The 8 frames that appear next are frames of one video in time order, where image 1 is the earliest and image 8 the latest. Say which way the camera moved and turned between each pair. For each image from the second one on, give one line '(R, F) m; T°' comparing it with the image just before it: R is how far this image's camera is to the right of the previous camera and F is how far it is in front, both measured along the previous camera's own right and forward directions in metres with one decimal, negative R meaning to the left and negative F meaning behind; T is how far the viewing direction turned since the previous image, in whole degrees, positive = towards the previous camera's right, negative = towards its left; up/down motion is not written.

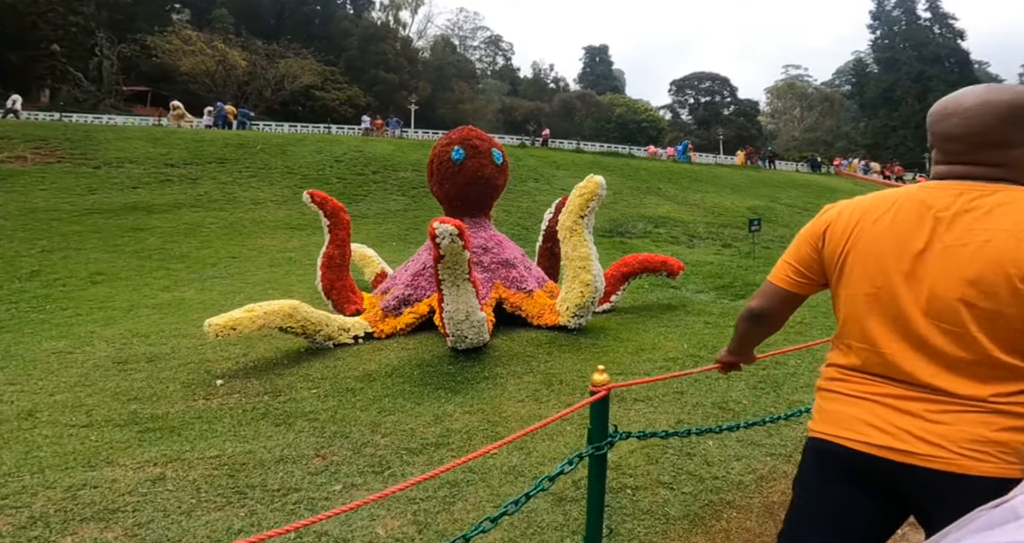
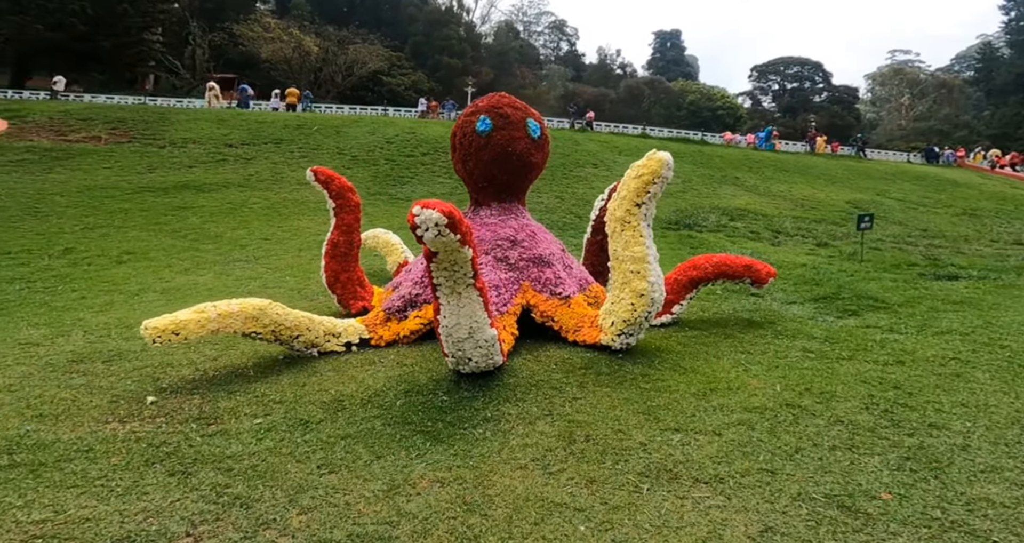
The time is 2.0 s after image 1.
(+0.4, +1.8) m; -6°
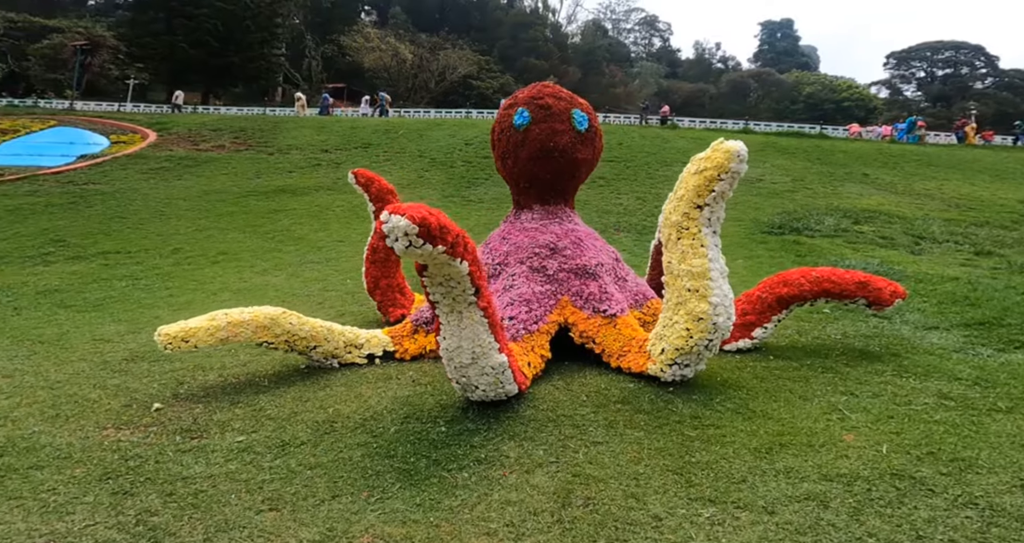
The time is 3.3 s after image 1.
(+0.6, +0.9) m; -11°
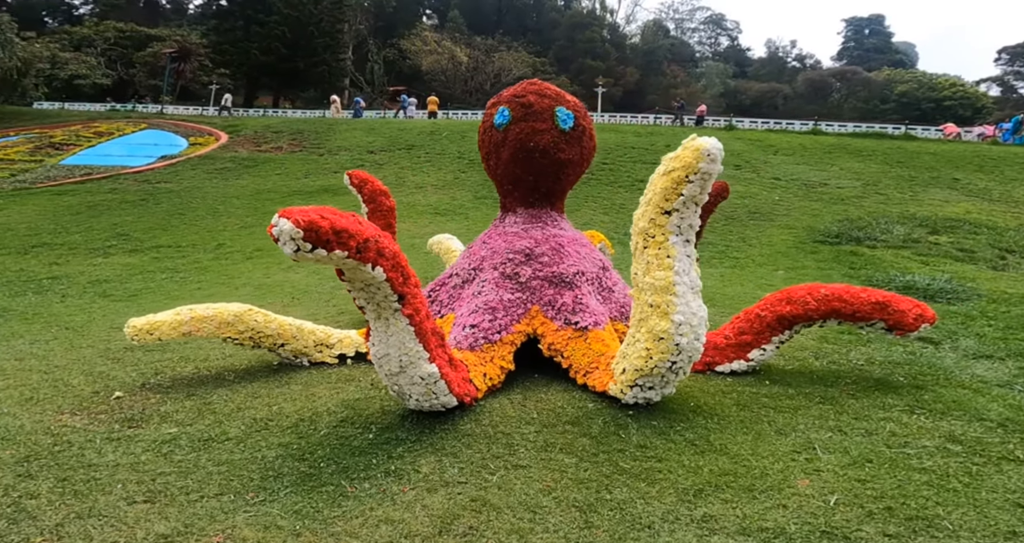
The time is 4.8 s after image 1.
(+0.7, +0.3) m; -7°
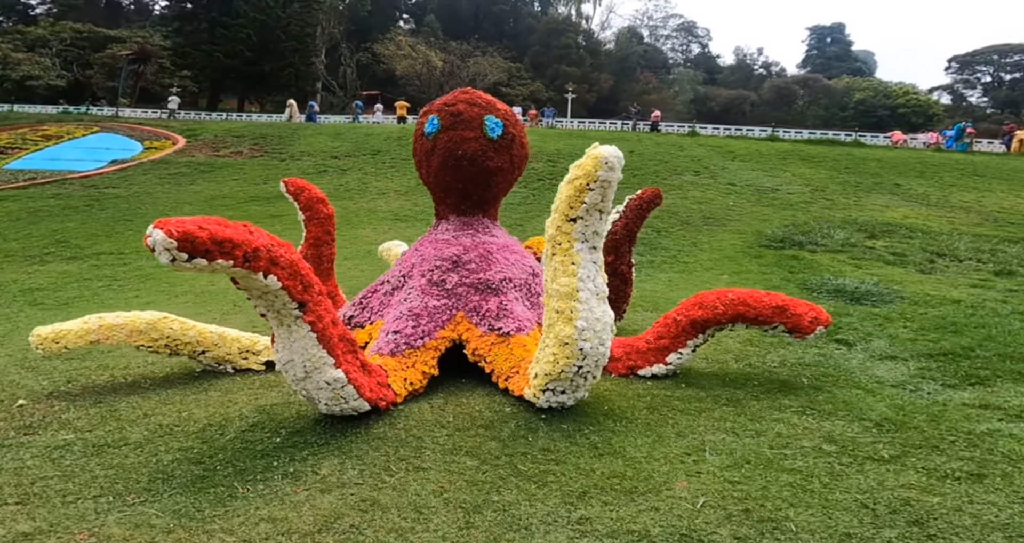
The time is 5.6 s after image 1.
(+0.3, -0.1) m; +1°
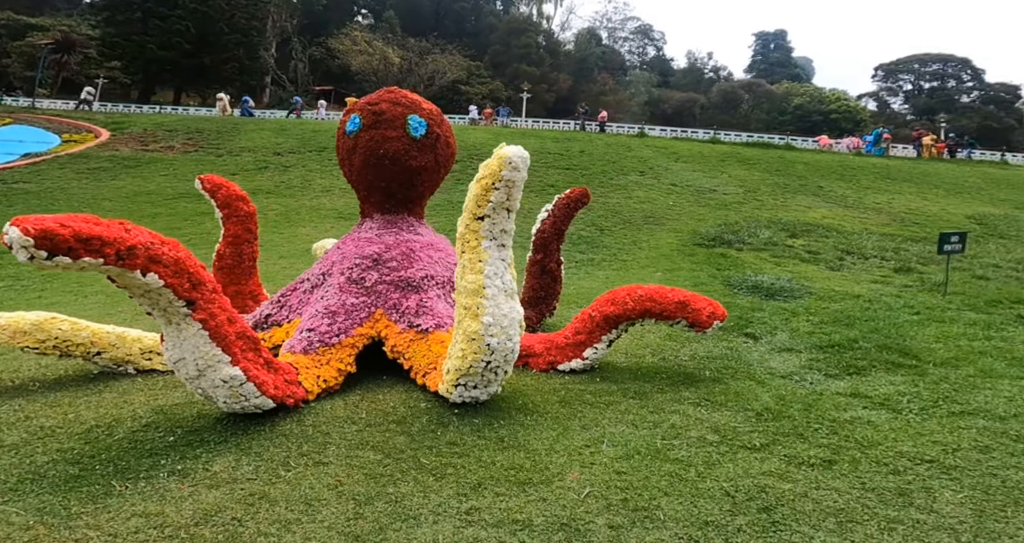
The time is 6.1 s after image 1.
(+0.2, -0.1) m; +3°
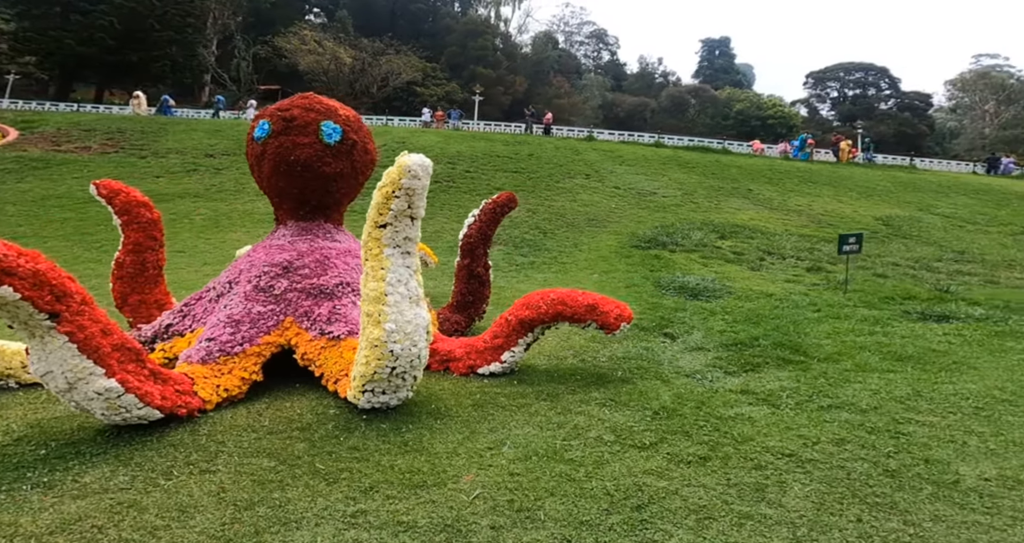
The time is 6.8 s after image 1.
(+0.3, 0.0) m; +3°
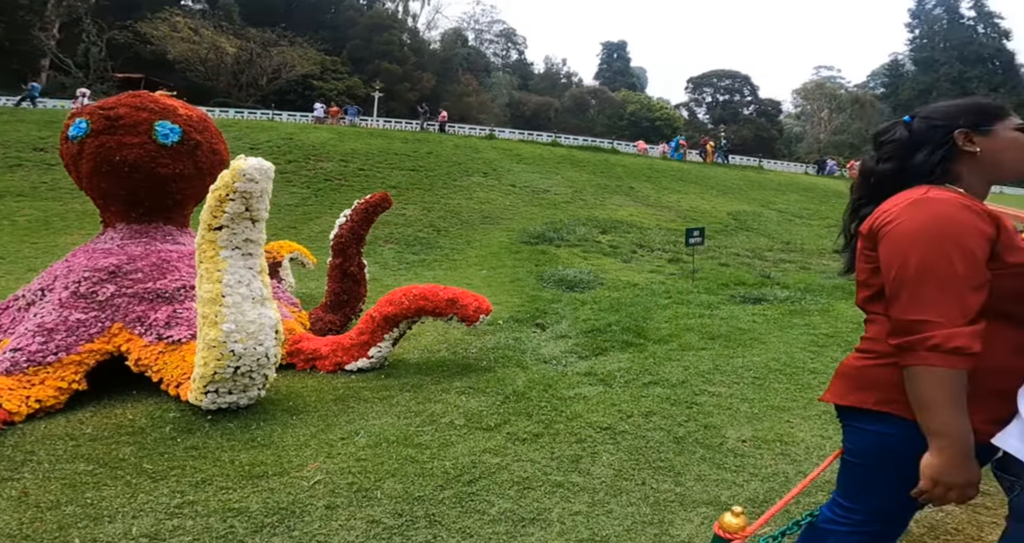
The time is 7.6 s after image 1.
(+0.2, -0.1) m; +7°
